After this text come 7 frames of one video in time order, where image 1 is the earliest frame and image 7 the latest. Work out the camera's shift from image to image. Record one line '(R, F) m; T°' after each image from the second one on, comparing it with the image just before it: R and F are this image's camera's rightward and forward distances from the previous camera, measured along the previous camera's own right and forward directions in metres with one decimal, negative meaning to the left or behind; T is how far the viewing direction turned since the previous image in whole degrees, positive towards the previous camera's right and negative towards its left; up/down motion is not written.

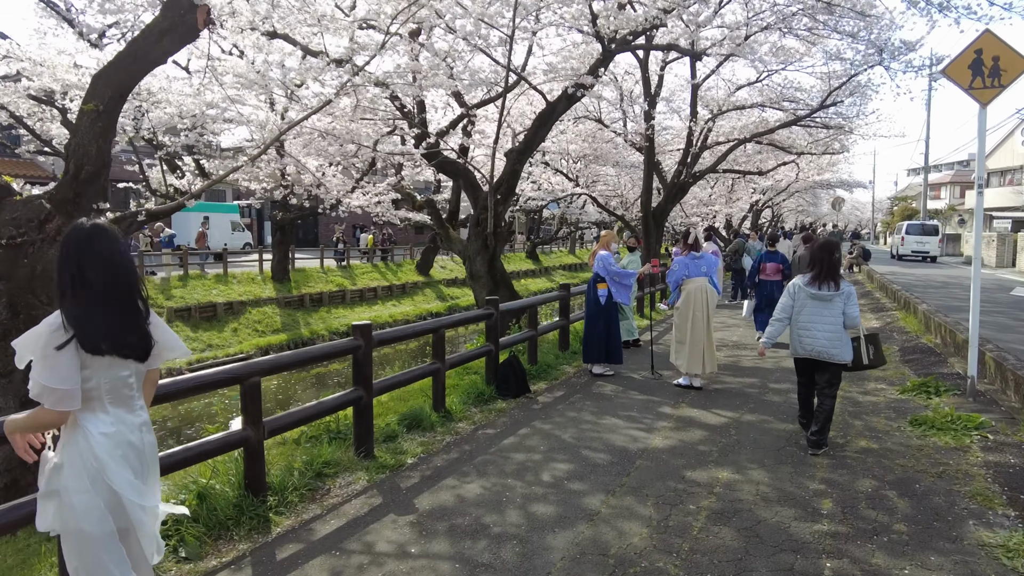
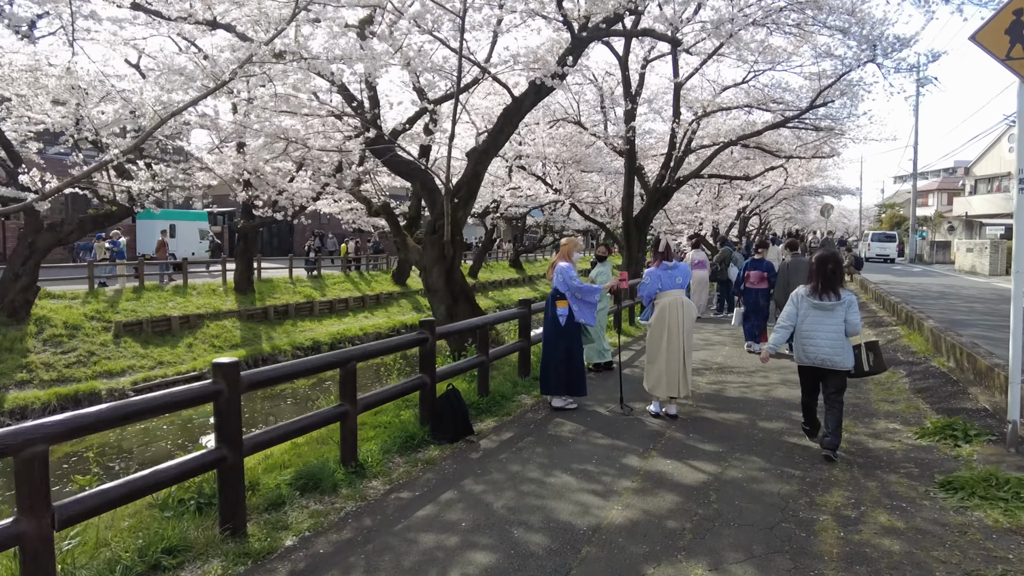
(+0.4, +1.0) m; +1°
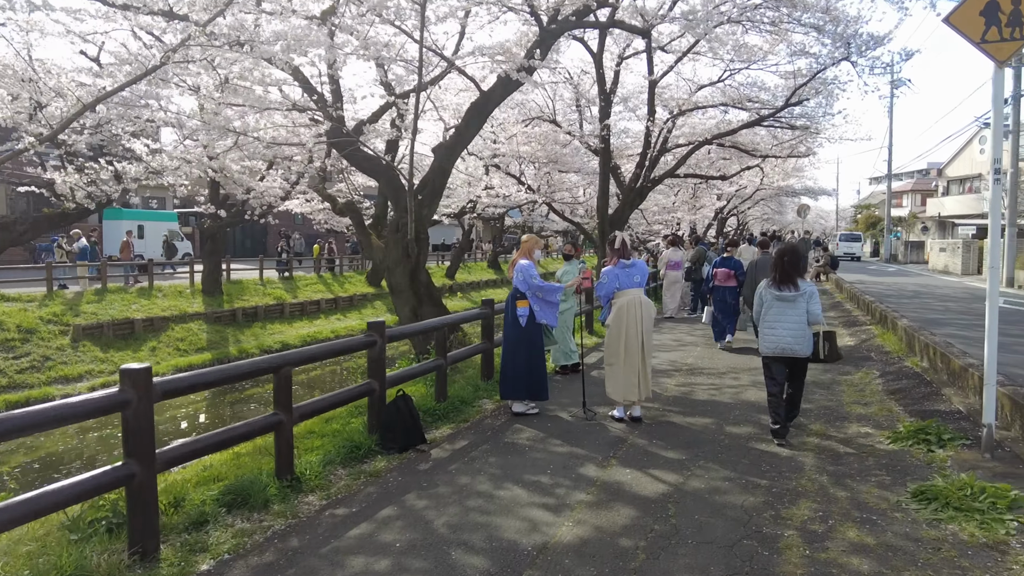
(+0.2, +0.3) m; +2°
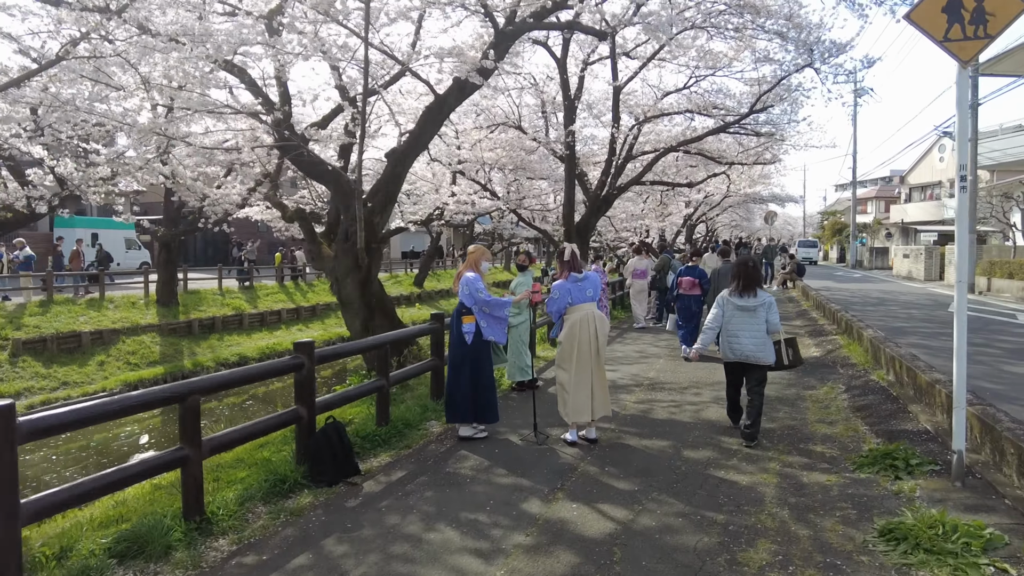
(+0.2, +0.3) m; +2°
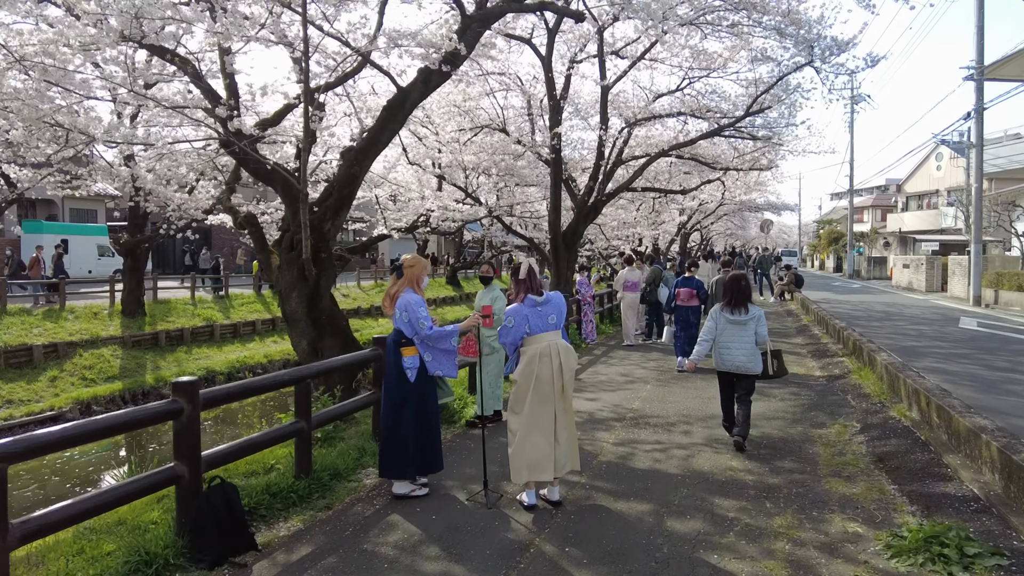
(+0.3, +0.9) m; 0°
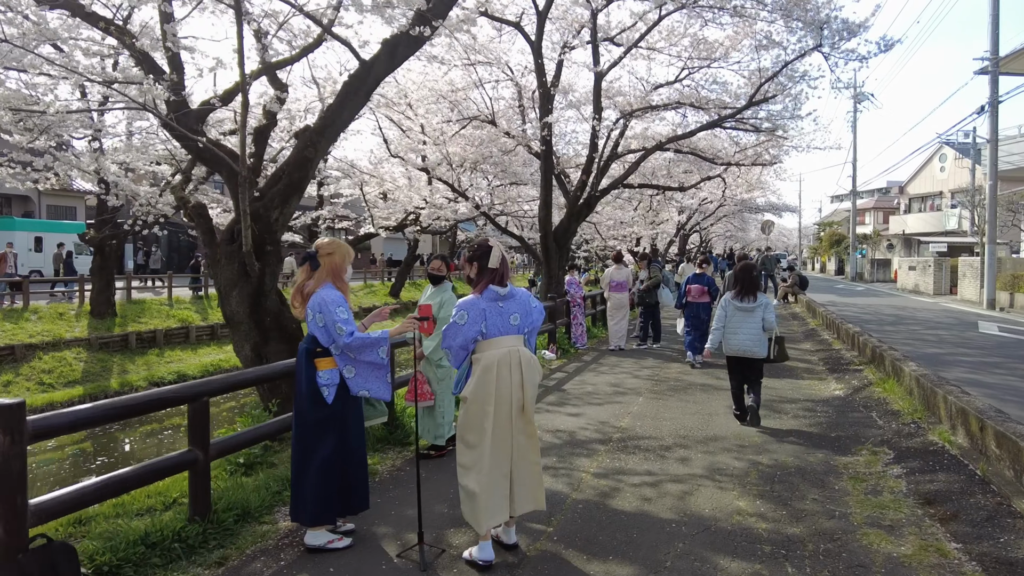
(+0.2, +0.9) m; 0°
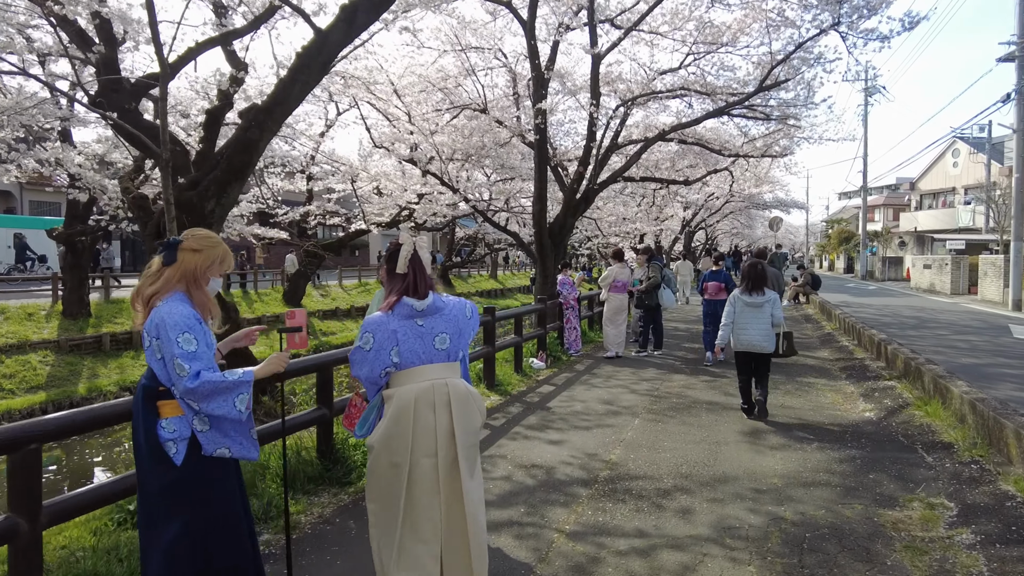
(+0.2, +0.9) m; 0°
